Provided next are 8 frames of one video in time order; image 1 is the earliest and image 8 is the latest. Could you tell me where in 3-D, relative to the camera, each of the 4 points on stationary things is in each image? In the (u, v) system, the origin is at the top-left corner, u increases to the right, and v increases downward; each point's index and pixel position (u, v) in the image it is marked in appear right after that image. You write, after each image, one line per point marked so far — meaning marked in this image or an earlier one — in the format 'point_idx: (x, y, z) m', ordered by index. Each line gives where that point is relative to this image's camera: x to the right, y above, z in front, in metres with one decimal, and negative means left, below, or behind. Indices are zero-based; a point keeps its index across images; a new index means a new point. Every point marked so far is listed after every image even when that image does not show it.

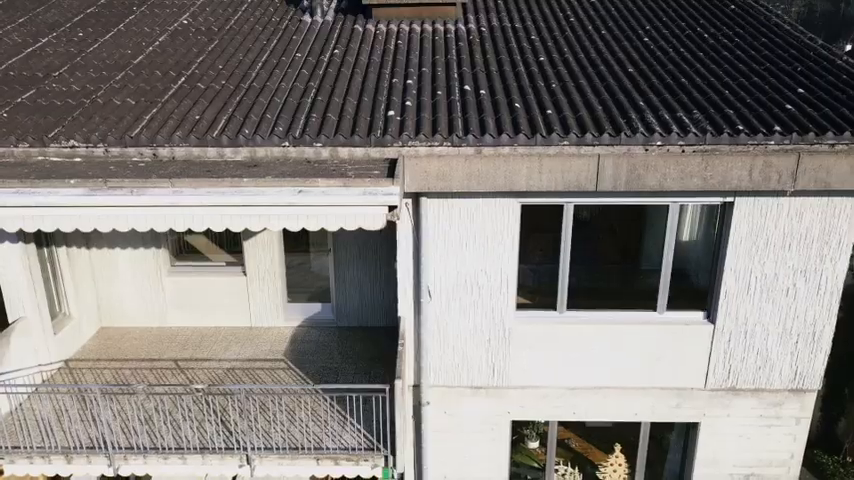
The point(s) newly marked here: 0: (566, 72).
0: (+1.9, +2.3, +8.5) m
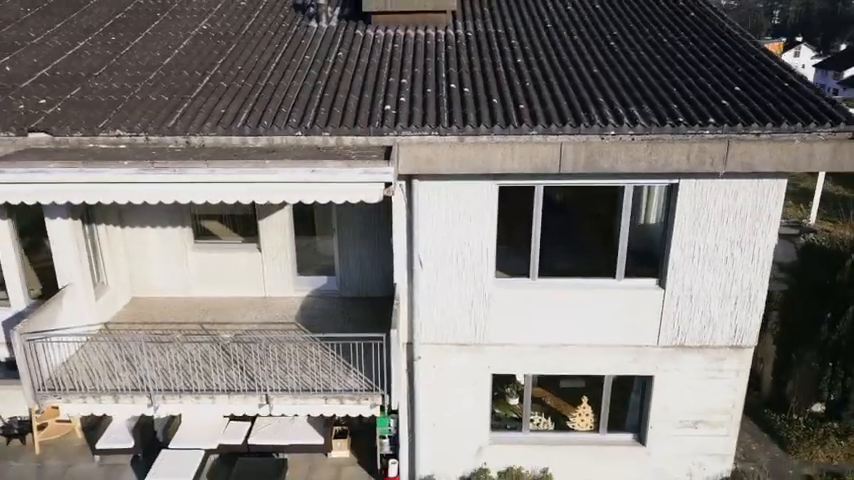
0: (+1.7, +2.6, +9.9) m
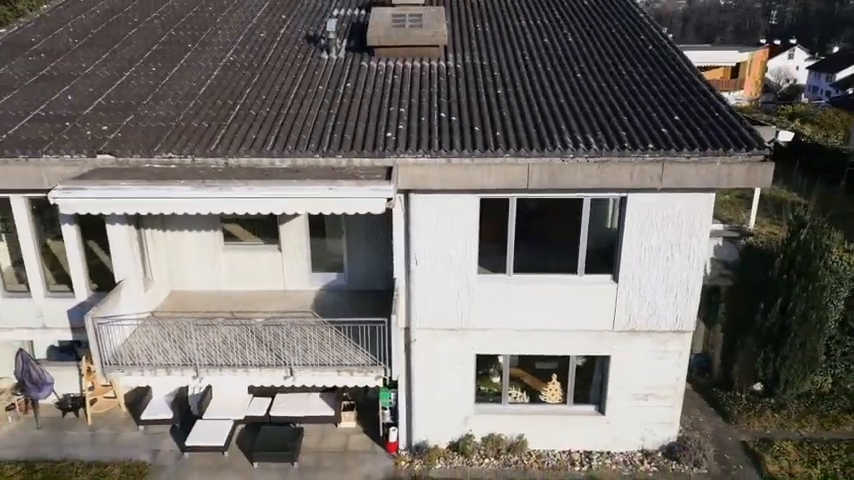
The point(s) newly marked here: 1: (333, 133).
0: (+1.6, +2.6, +11.8) m
1: (-1.6, +1.9, +10.9) m
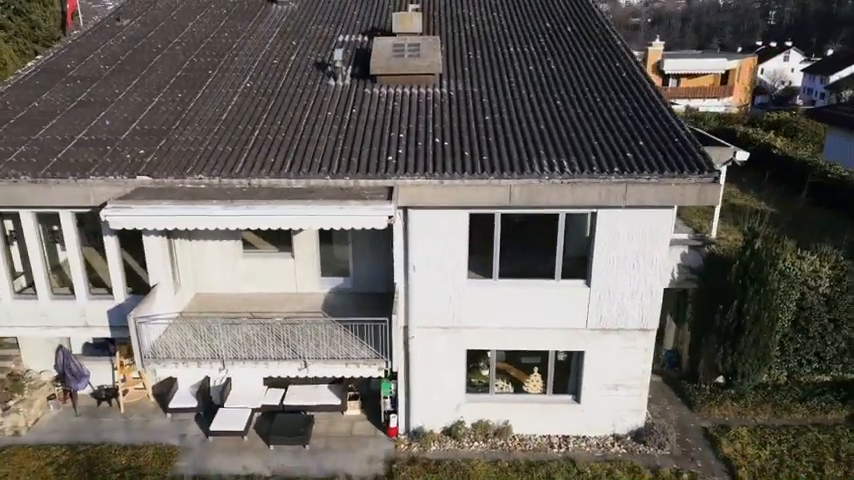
0: (+1.6, +2.4, +13.4) m
1: (-1.7, +1.7, +12.5) m
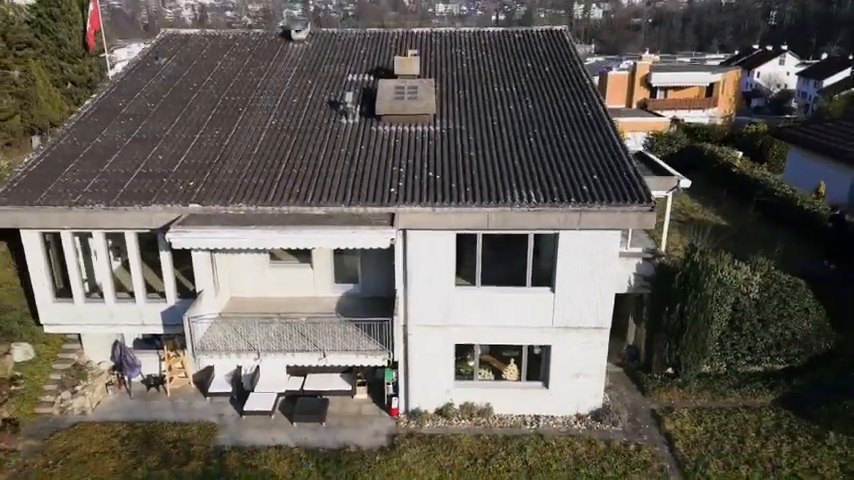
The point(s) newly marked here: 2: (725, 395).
0: (+1.4, +2.0, +16.3) m
1: (-1.8, +1.3, +15.4) m
2: (+8.2, -4.2, +17.3) m
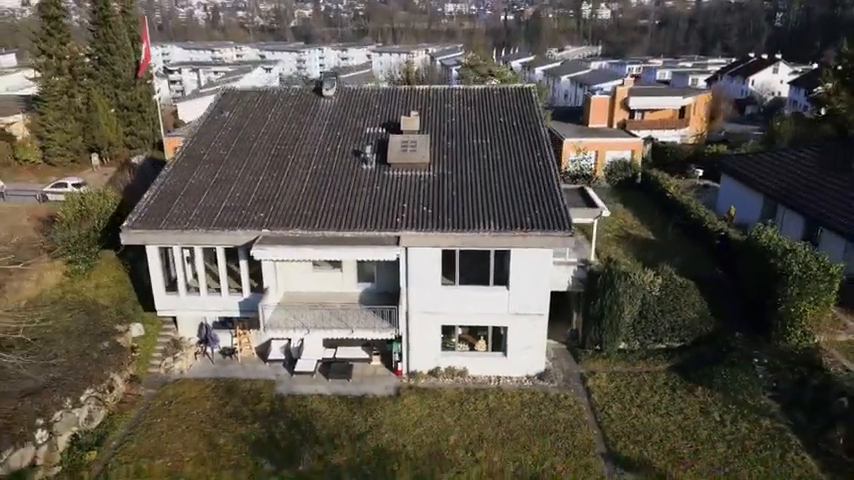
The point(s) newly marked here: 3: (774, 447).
0: (+1.3, +1.5, +23.5) m
1: (-2.0, +0.8, +22.7) m
2: (+8.0, -4.8, +24.4) m
3: (+10.9, -6.4, +19.8) m
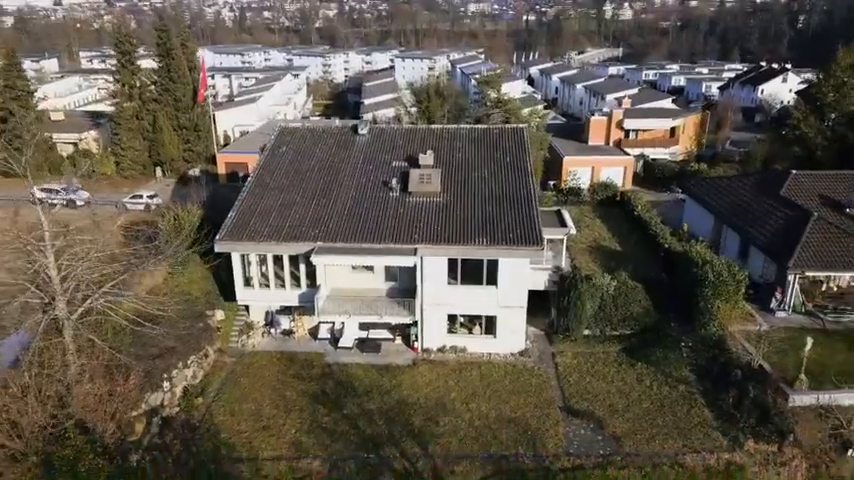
0: (+1.8, +1.0, +31.5) m
1: (-1.5, +0.3, +30.8) m
2: (+8.5, -5.4, +32.2) m
3: (+11.2, -7.1, +27.5) m
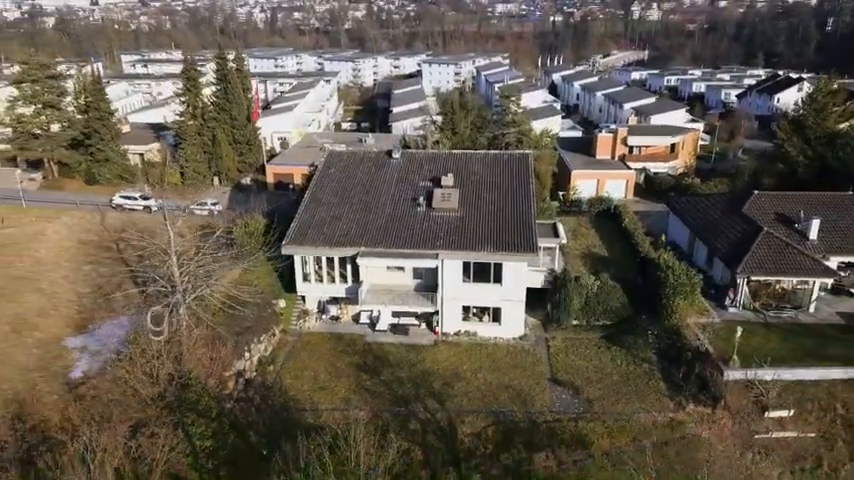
0: (+3.1, +0.5, +39.7) m
1: (-0.3, -0.1, +39.1) m
2: (+9.7, -5.9, +40.2) m
3: (+12.2, -7.7, +35.4) m
